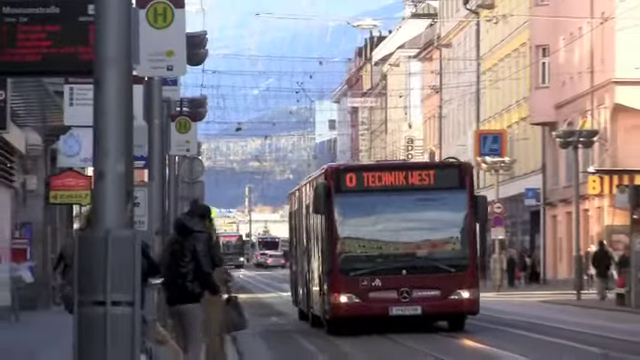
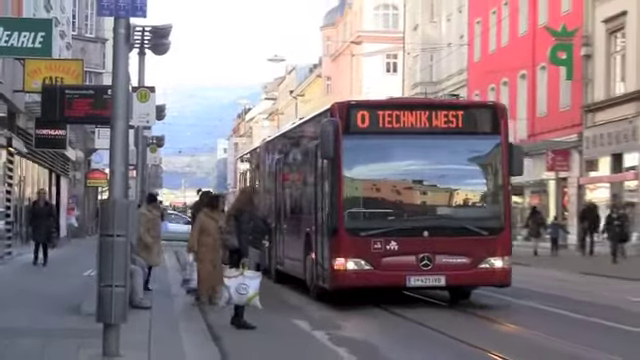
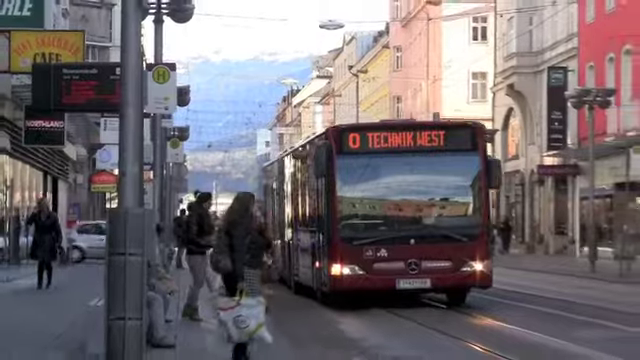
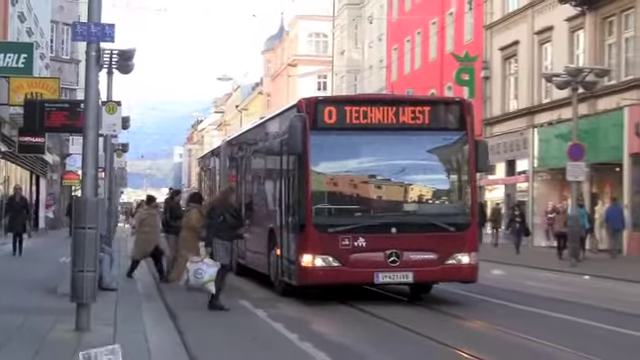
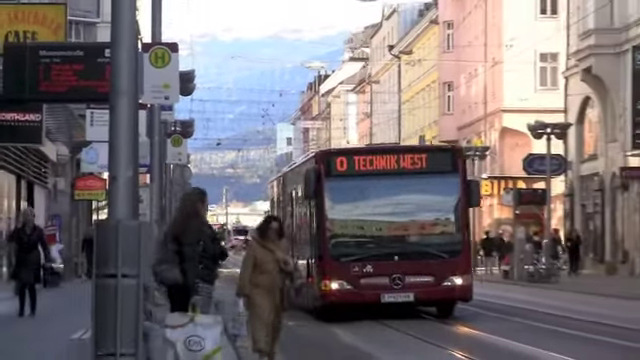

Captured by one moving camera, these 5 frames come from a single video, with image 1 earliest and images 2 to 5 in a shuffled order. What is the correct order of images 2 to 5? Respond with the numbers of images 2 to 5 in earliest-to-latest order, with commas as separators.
5, 3, 2, 4
